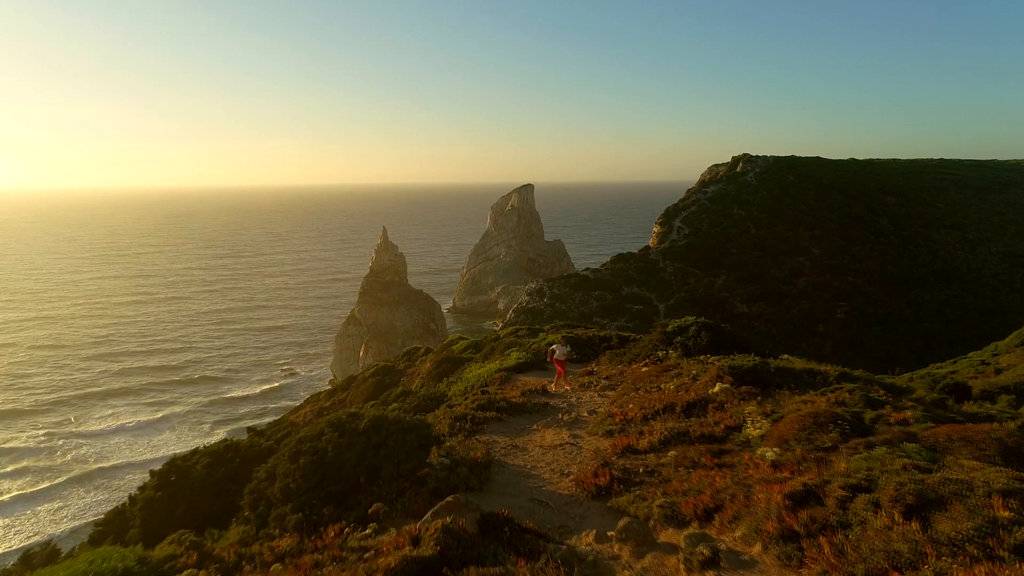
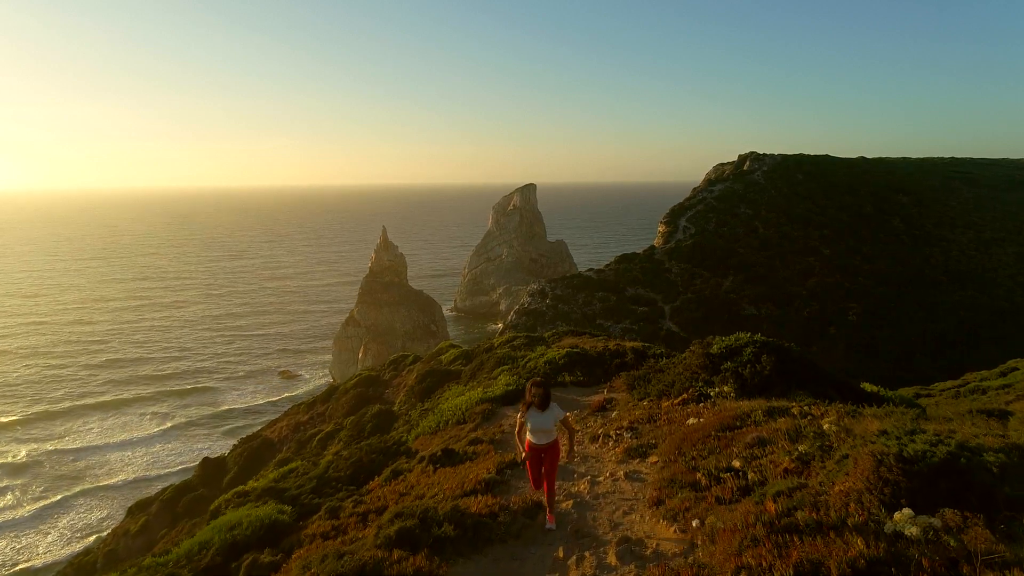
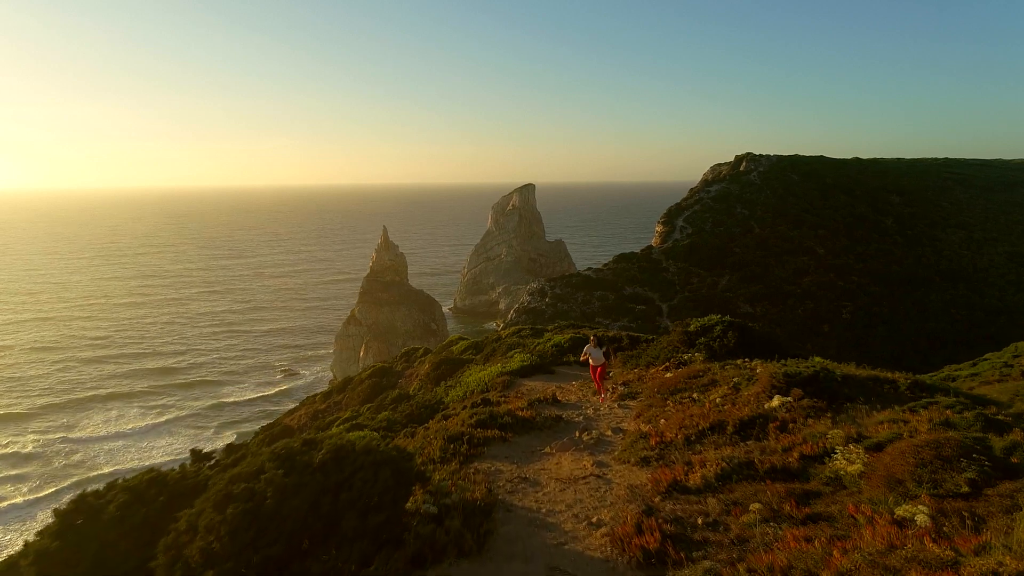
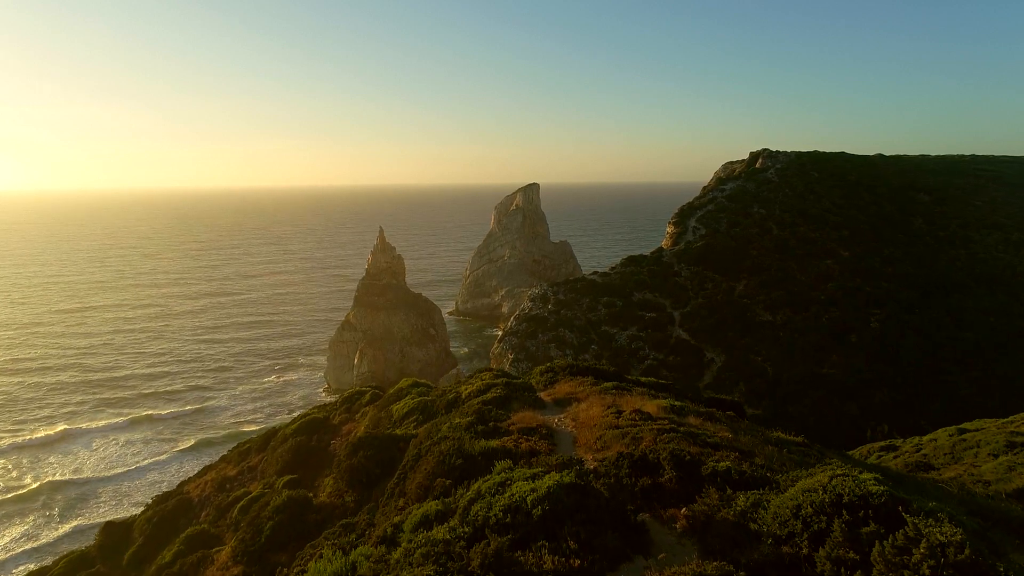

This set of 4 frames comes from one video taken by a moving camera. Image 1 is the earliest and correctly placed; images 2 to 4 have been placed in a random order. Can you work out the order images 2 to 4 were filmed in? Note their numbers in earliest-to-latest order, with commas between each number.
3, 2, 4
